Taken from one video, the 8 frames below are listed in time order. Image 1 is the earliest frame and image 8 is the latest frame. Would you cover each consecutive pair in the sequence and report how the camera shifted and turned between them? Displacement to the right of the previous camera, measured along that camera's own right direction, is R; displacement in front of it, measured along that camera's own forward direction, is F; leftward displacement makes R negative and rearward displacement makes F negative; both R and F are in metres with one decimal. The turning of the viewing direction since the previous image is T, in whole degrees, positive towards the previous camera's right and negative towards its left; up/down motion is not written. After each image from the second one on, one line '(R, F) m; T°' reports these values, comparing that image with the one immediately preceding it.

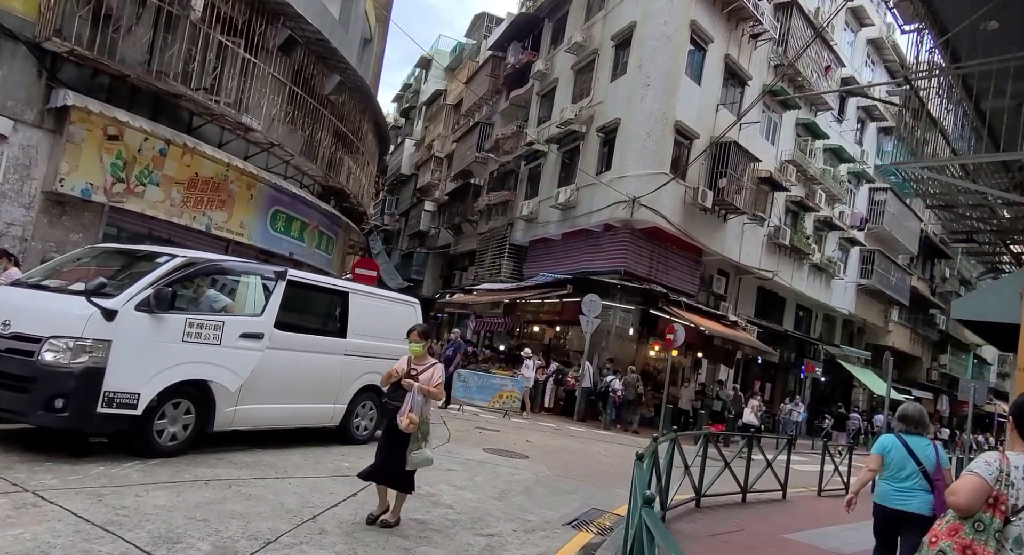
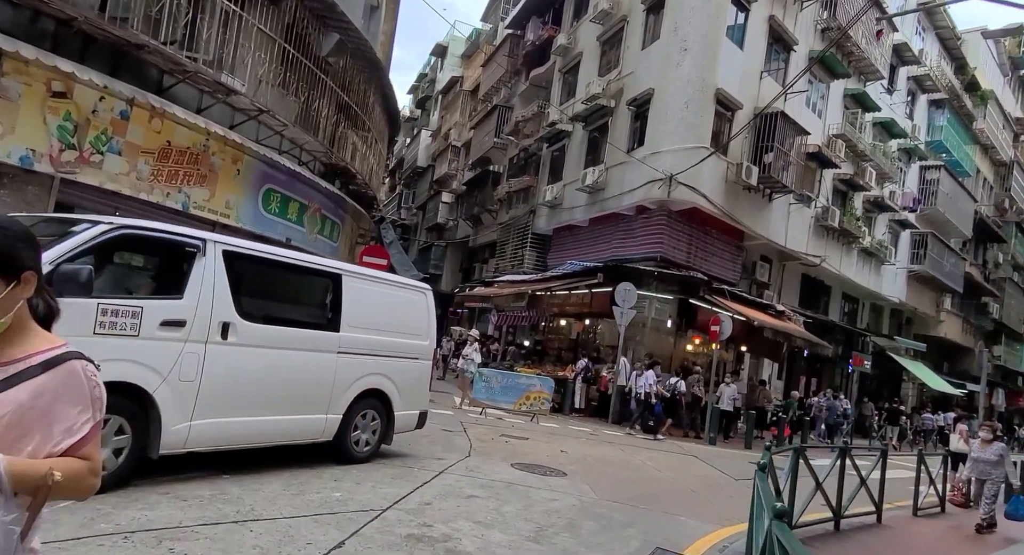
(-0.1, +1.6) m; -2°
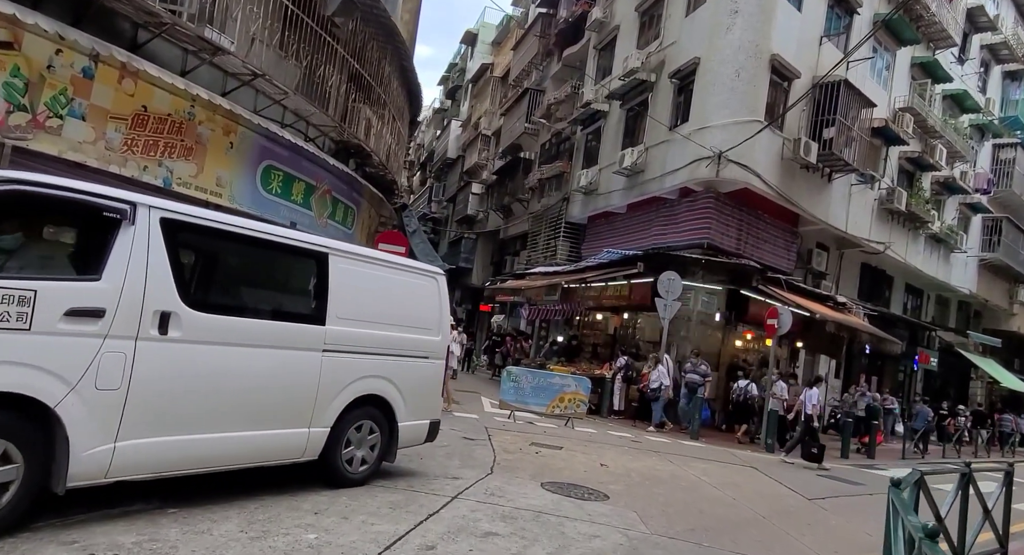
(0.0, +1.3) m; -3°
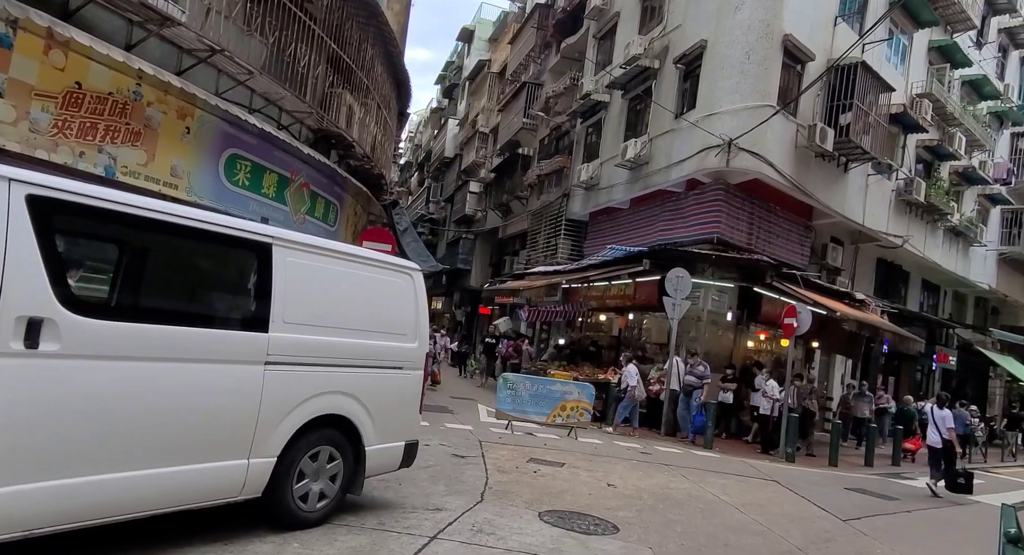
(+0.1, +1.0) m; 0°
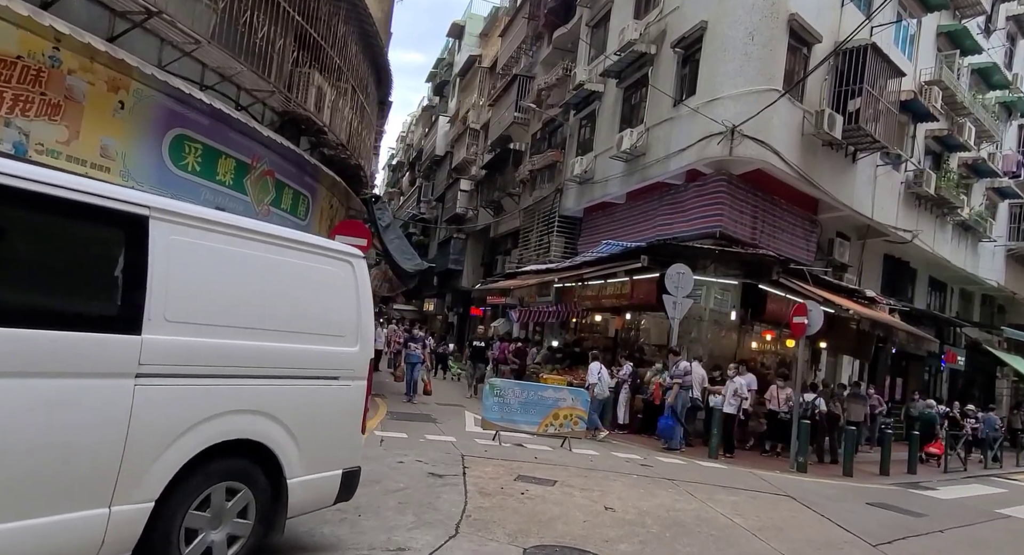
(+0.1, +0.9) m; 0°
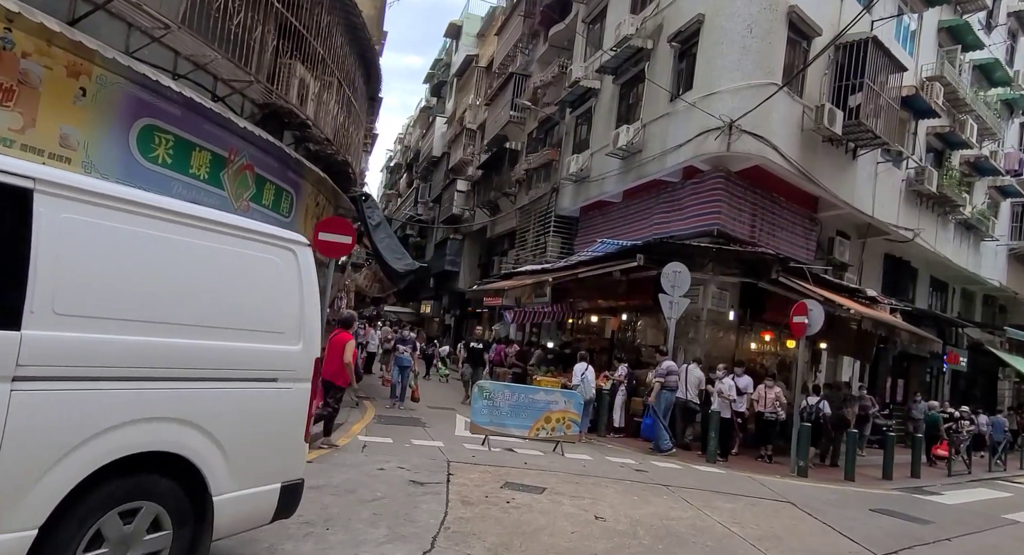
(+0.2, +0.4) m; 0°
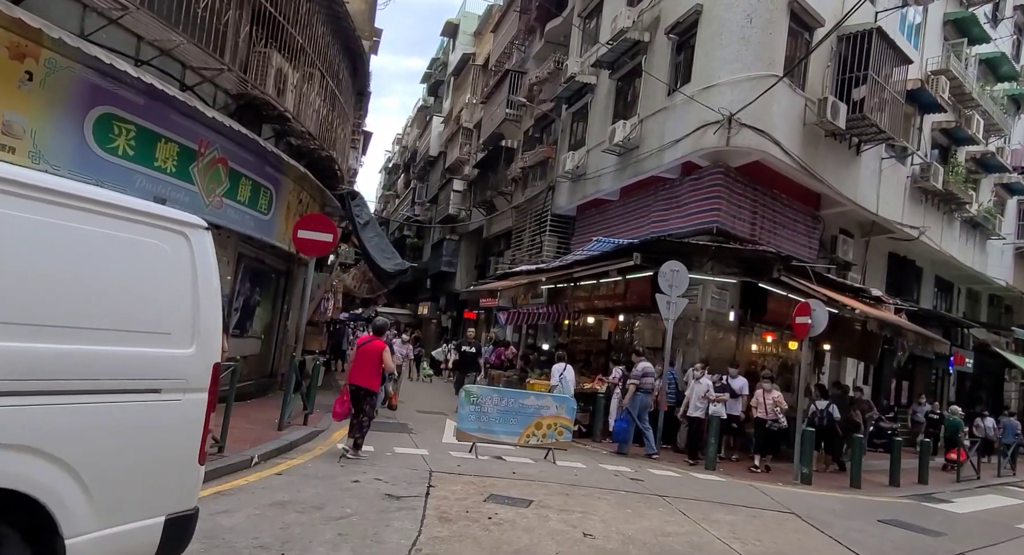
(+0.2, +0.5) m; 0°
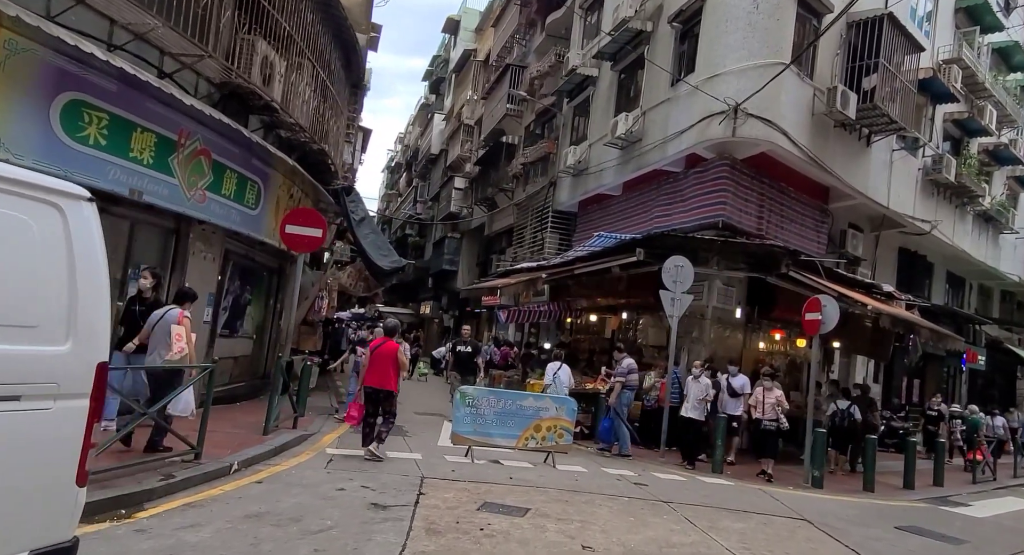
(+0.1, +0.4) m; 0°
